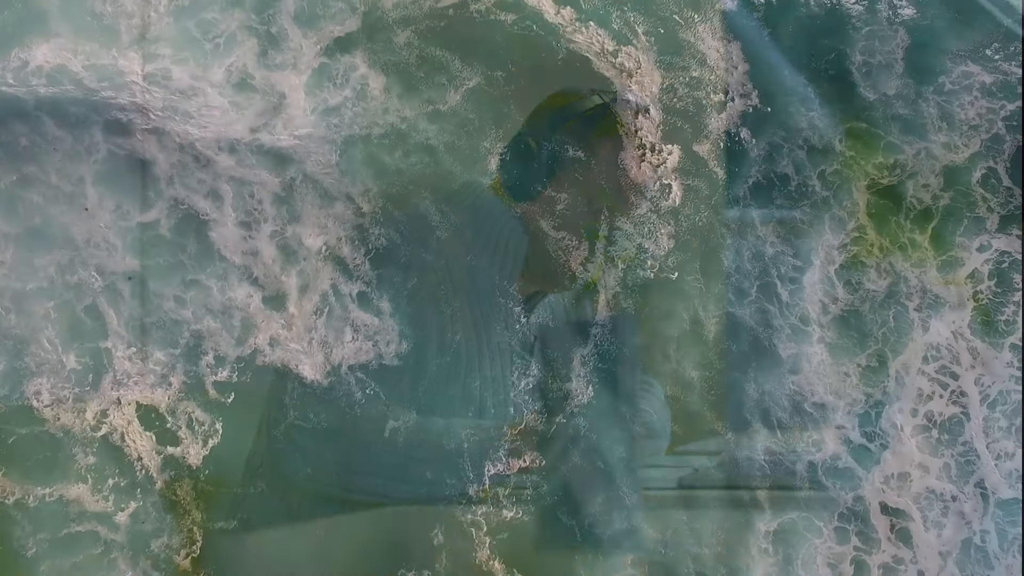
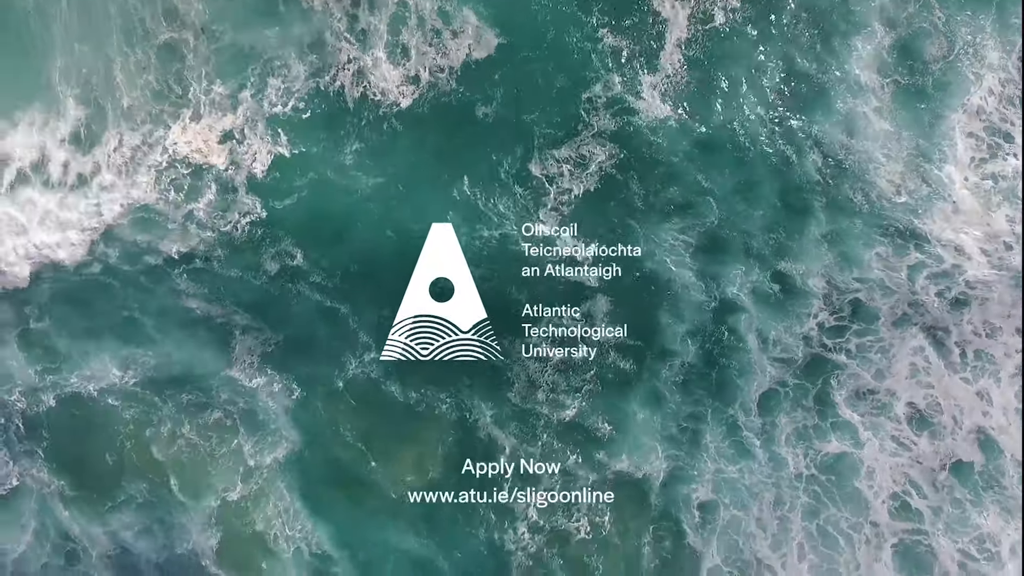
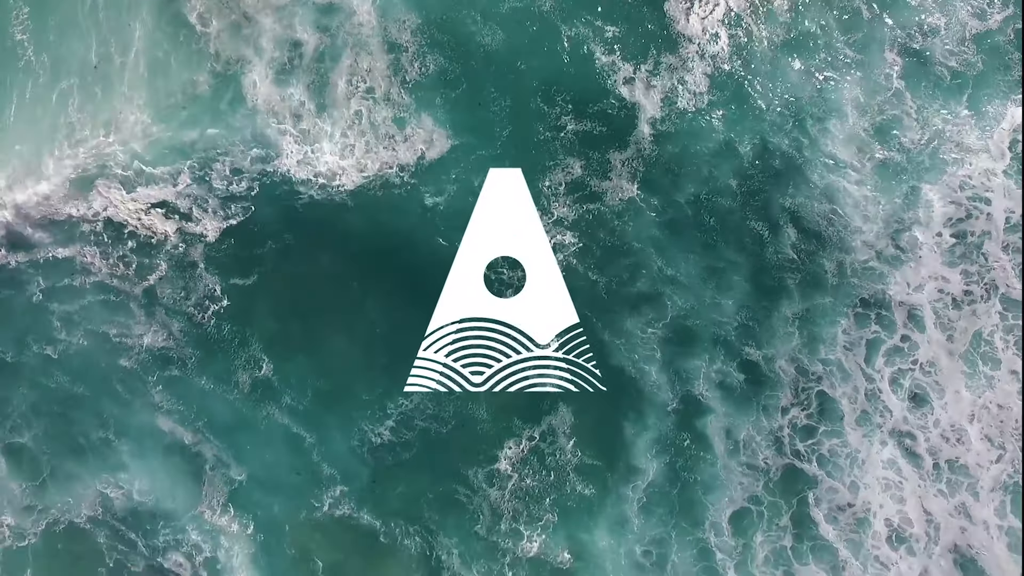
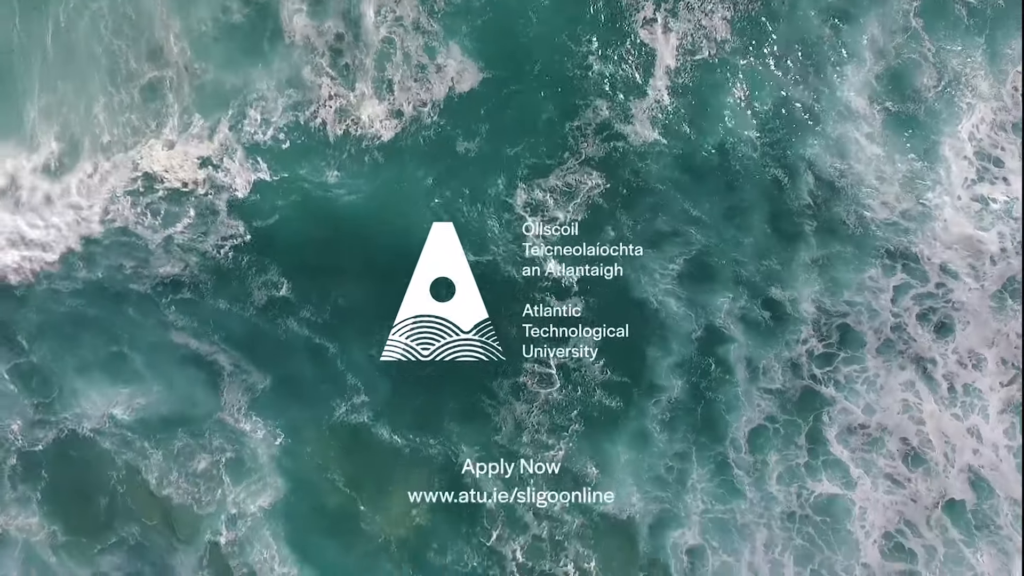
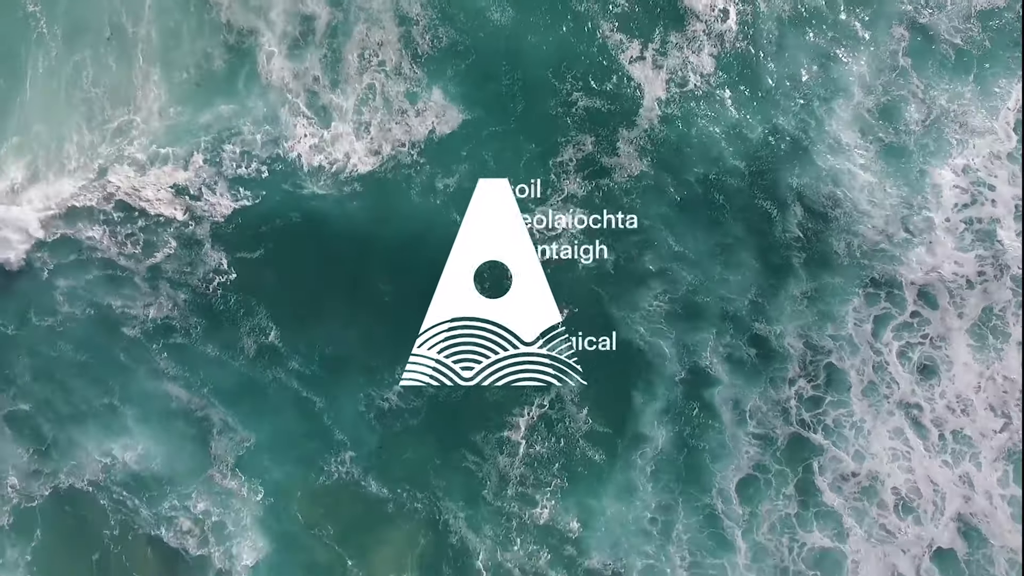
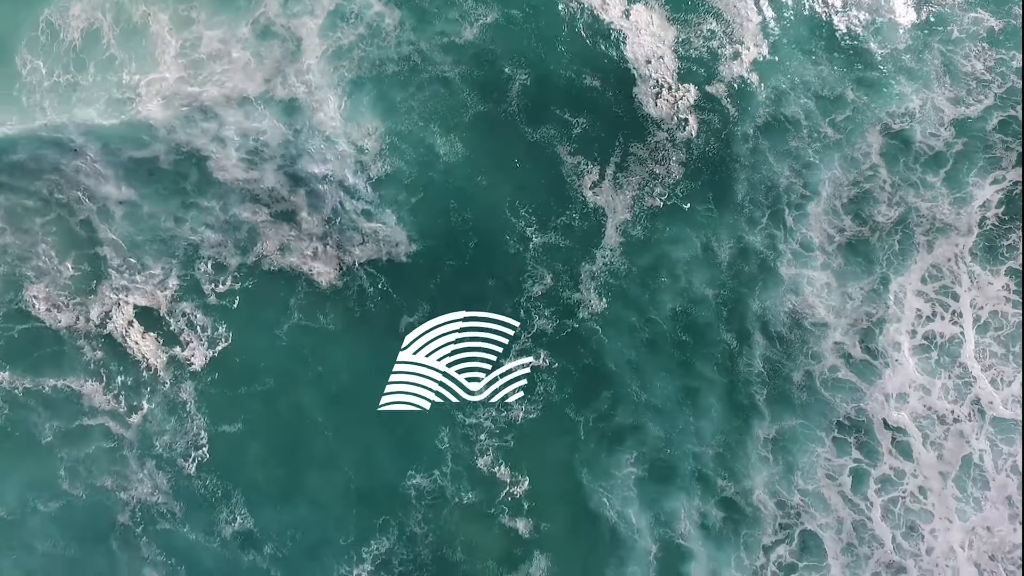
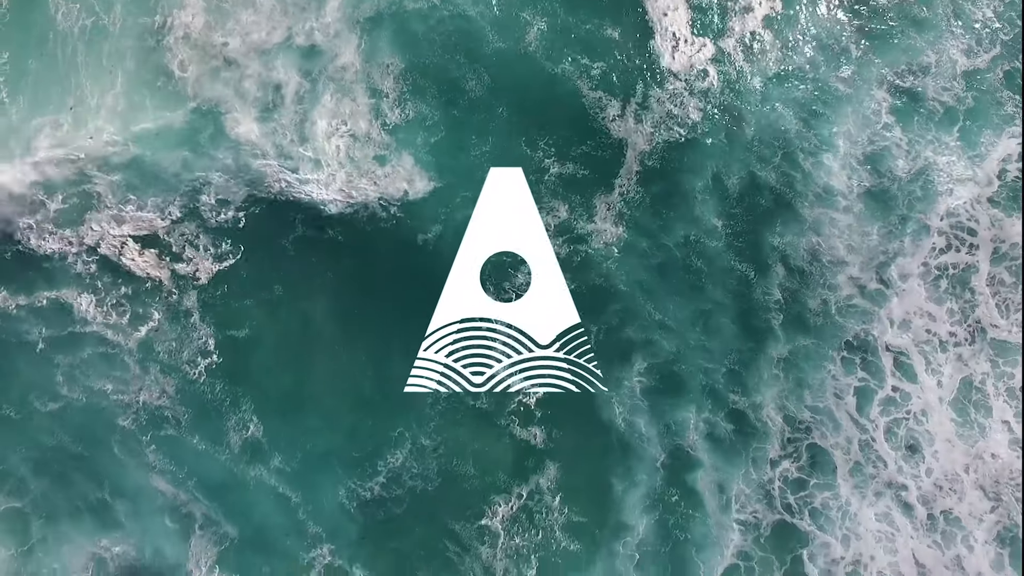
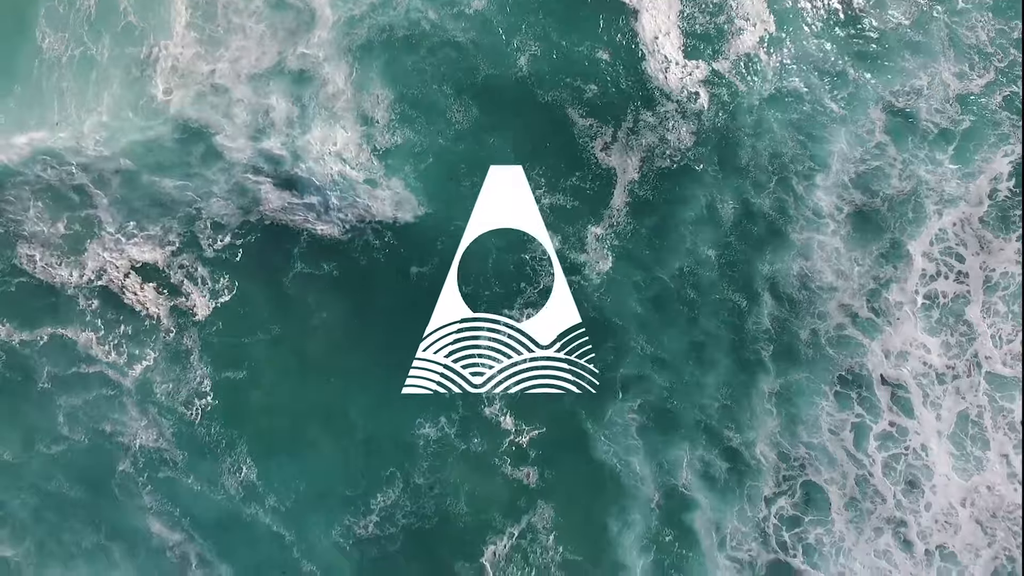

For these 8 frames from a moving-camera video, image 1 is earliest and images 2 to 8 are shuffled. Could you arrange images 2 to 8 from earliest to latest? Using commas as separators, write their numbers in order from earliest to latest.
6, 8, 7, 3, 5, 4, 2
